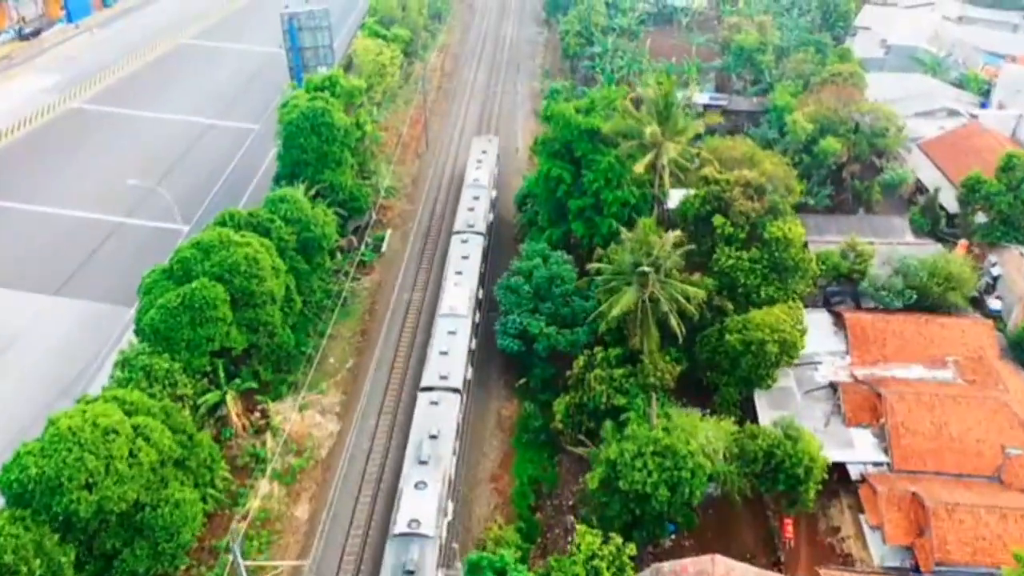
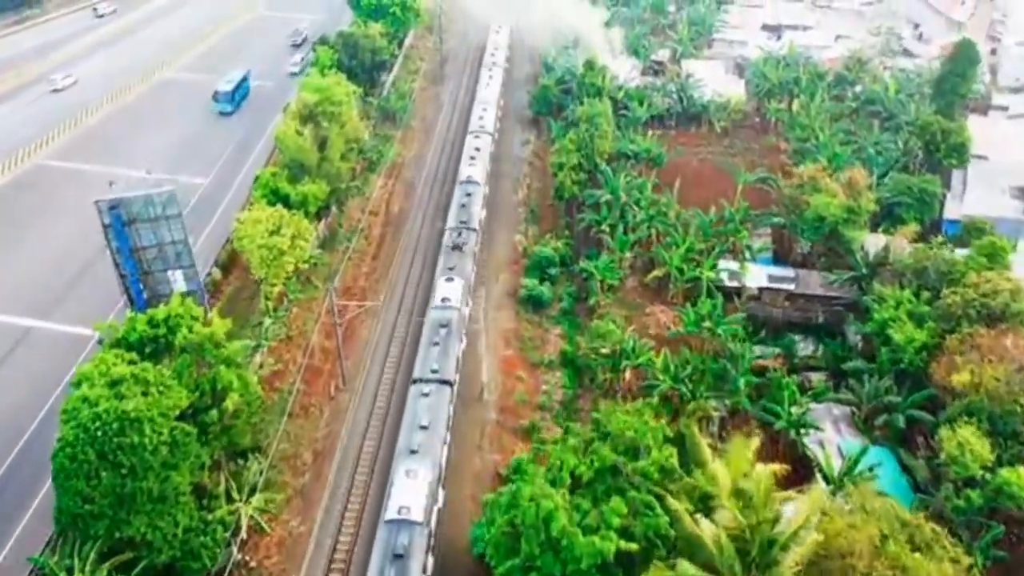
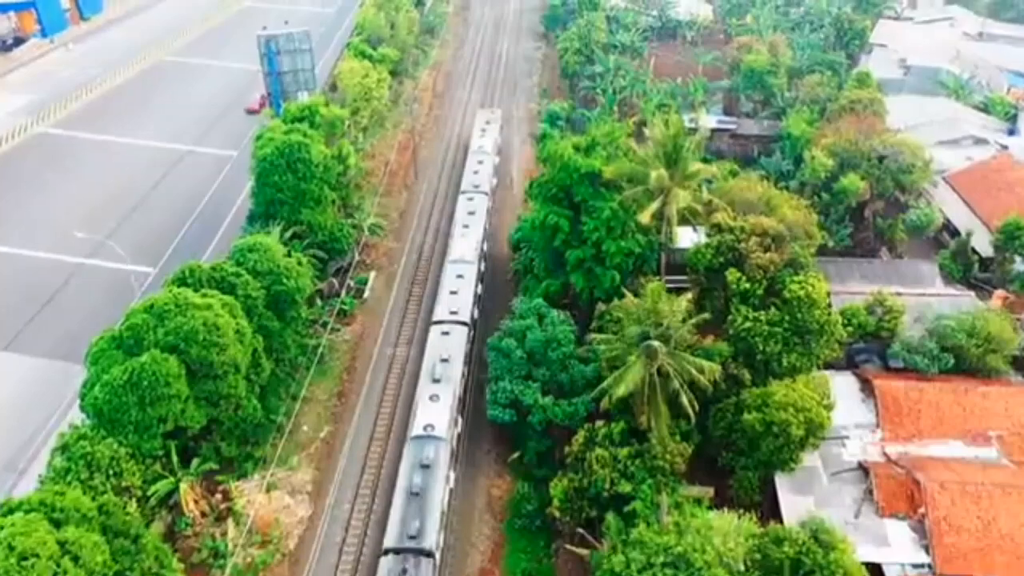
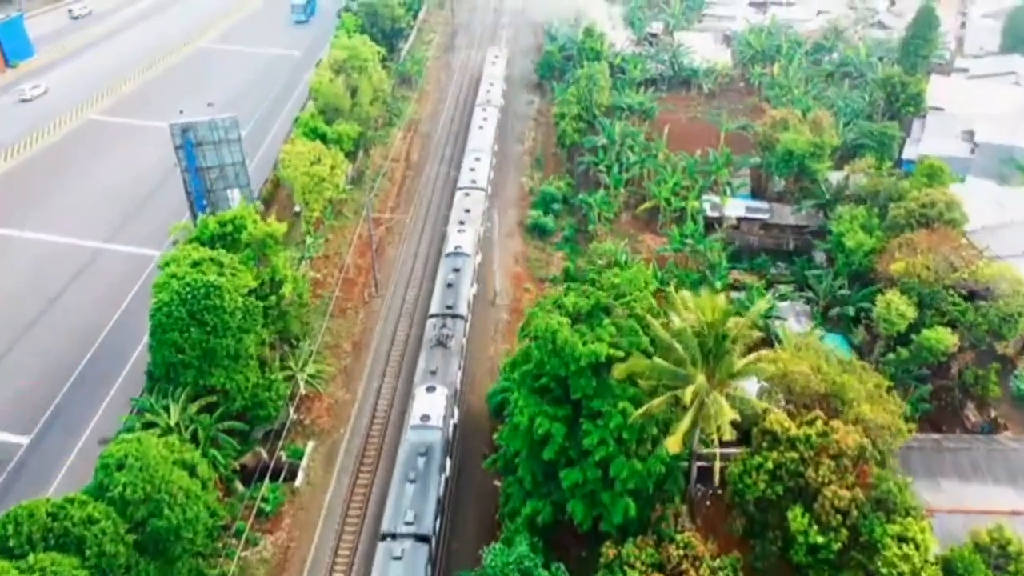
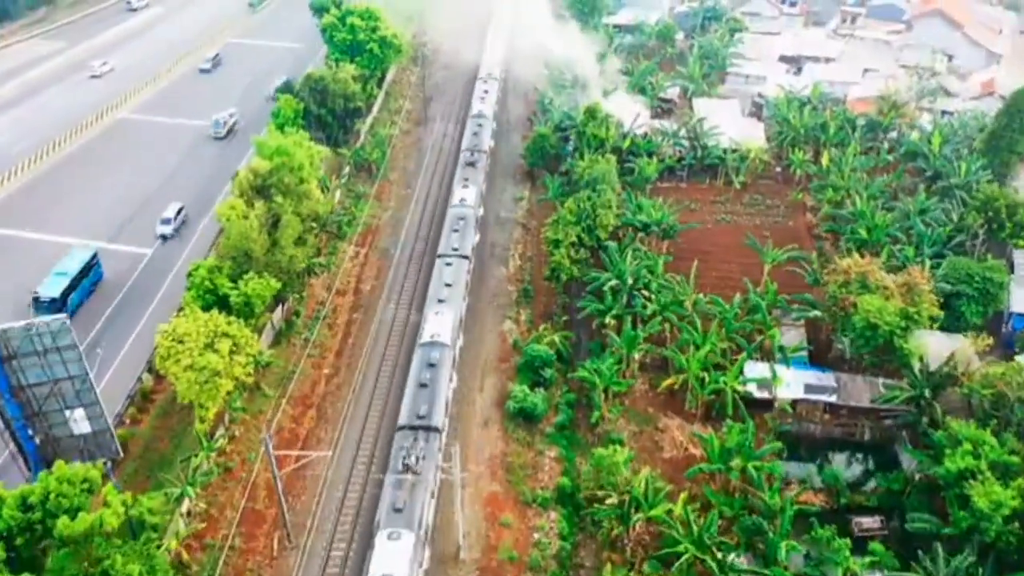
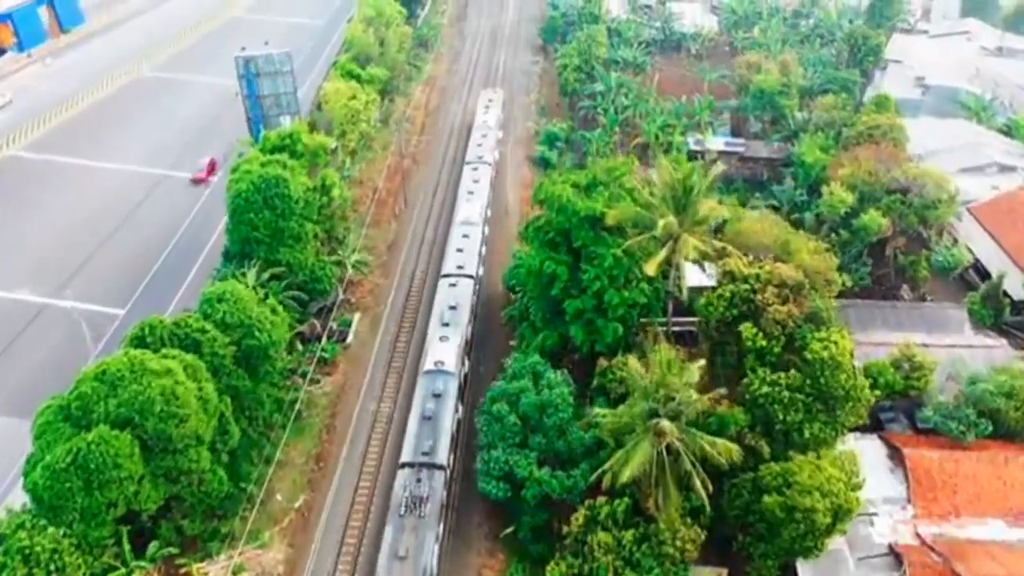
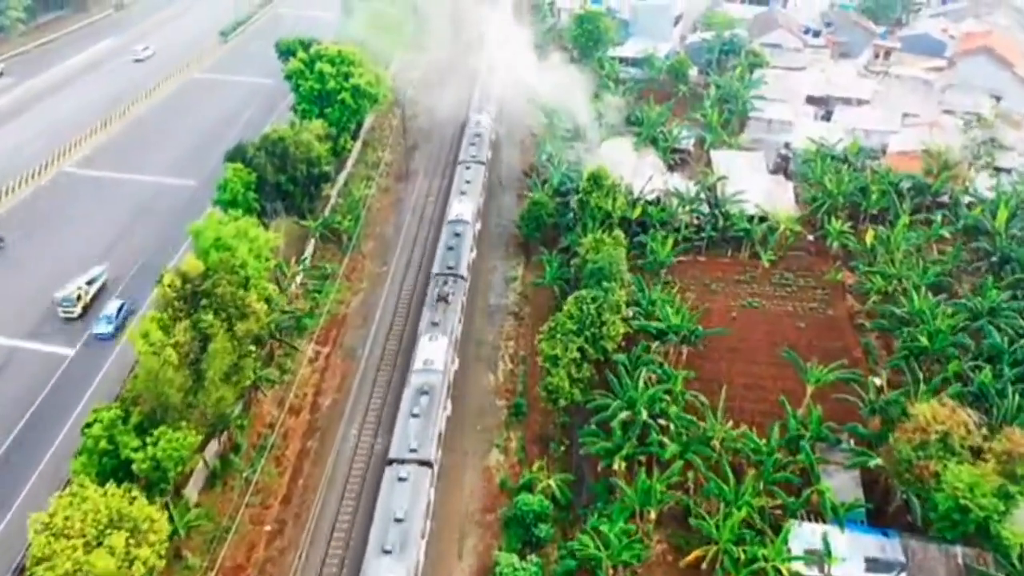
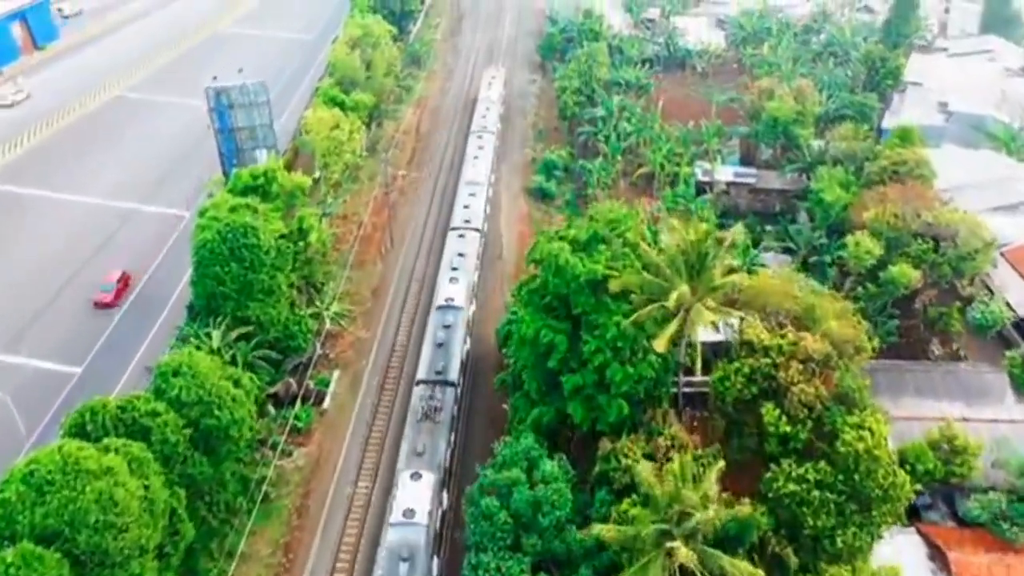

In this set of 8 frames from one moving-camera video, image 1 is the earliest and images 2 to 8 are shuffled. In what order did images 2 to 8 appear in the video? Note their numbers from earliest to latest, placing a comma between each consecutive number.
3, 6, 8, 4, 2, 5, 7
